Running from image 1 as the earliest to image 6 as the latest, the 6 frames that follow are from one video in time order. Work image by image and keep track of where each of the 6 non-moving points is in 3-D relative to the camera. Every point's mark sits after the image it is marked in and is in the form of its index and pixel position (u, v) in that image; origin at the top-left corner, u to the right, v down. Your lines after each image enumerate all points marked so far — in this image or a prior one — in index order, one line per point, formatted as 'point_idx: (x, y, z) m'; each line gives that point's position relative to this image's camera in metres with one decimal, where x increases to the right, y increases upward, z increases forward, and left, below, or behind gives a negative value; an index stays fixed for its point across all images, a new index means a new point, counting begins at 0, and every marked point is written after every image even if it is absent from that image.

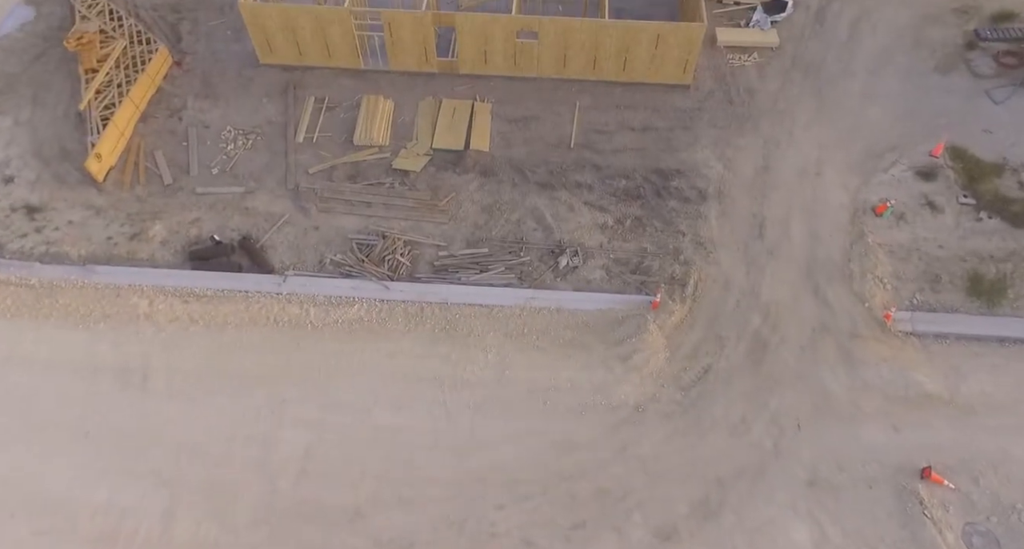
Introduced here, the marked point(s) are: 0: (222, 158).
0: (-7.4, +3.0, +19.0) m
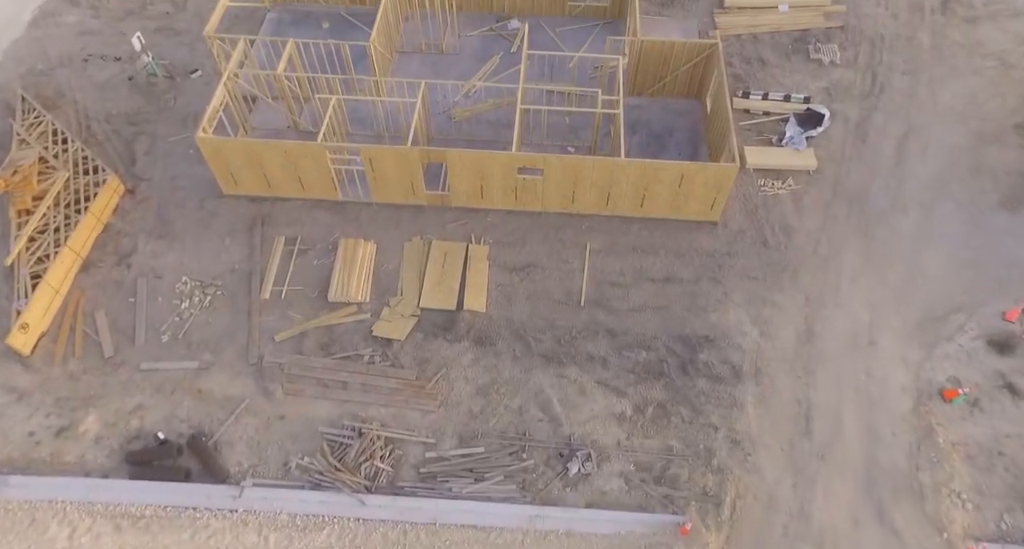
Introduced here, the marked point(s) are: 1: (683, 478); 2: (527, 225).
0: (-7.4, -1.0, +16.3) m
1: (+3.2, -3.8, +14.0) m
2: (+0.4, +1.2, +17.9) m
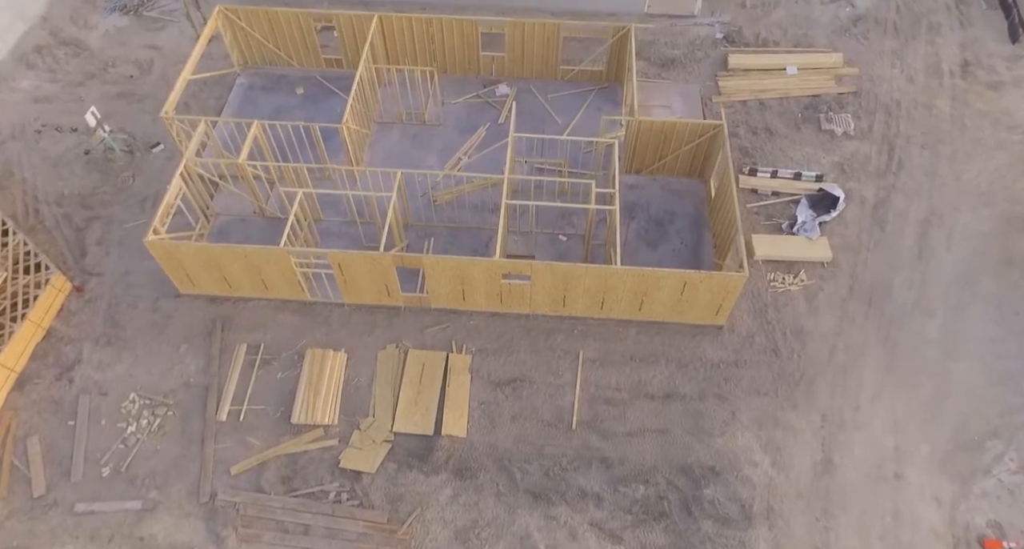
0: (-7.8, -3.4, +14.6) m
1: (+2.9, -6.2, +12.3) m
2: (0.0, -1.2, +16.3) m
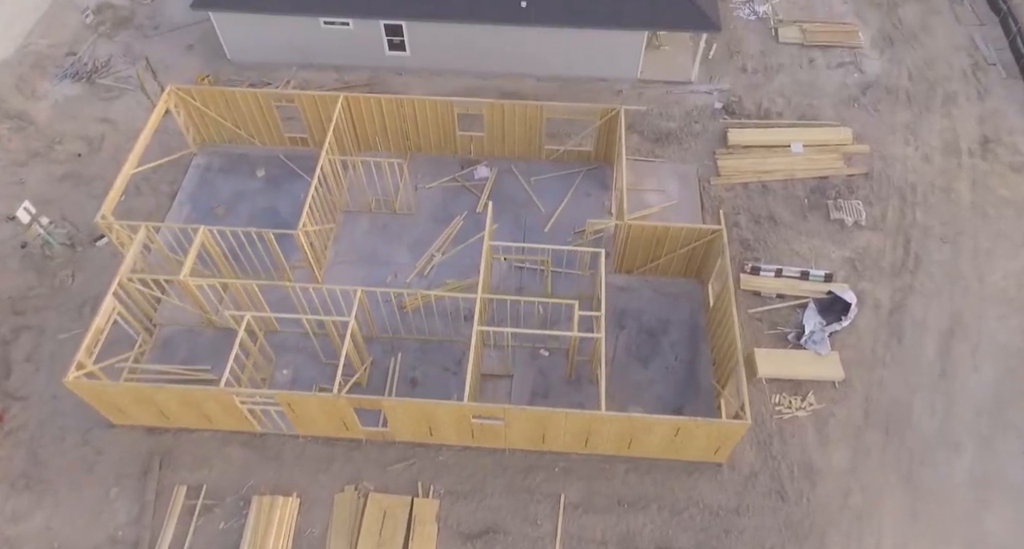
0: (-8.3, -5.9, +12.7) m
1: (+2.4, -8.7, +10.5) m
2: (-0.5, -3.8, +14.4) m
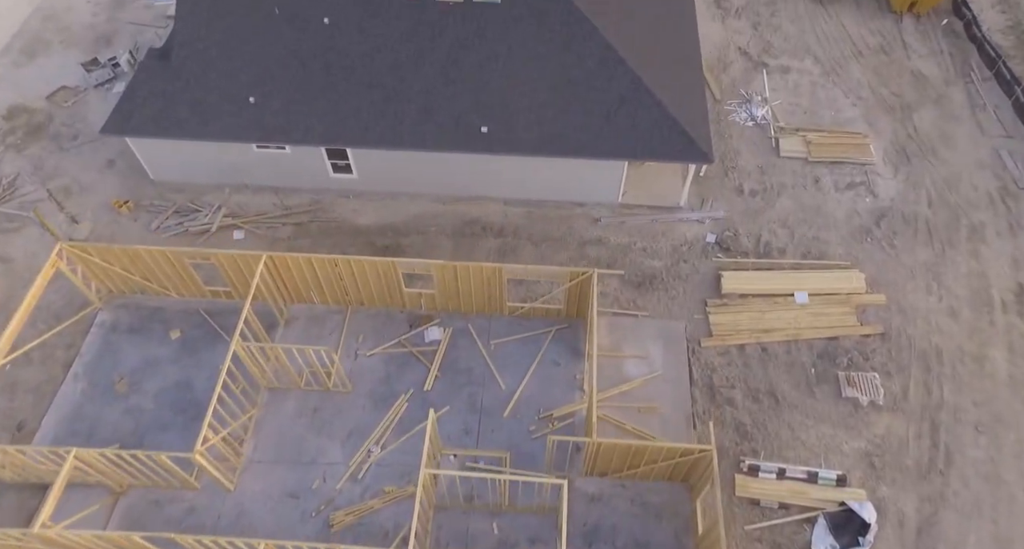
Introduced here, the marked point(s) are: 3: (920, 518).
0: (-9.2, -9.9, +9.7) m
1: (+1.4, -12.7, +7.4) m
2: (-1.5, -7.7, +11.5) m
3: (+7.7, -4.6, +14.1) m
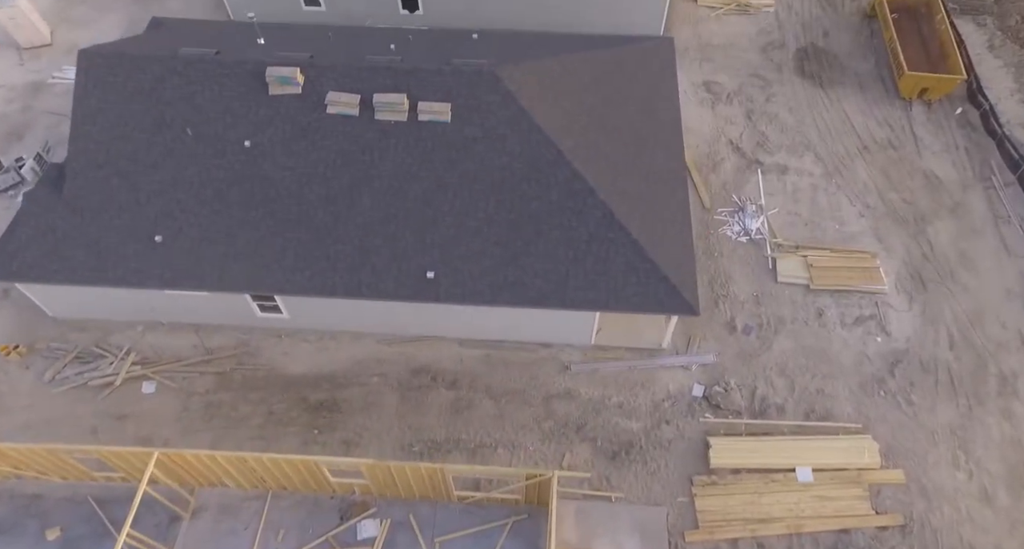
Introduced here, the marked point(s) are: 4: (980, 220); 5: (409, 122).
0: (-10.1, -13.3, +6.8) m
1: (+0.6, -16.1, +4.6) m
2: (-2.4, -11.2, +8.6) m
3: (+6.8, -8.1, +11.4) m
4: (+12.1, +1.4, +19.3) m
5: (-2.2, +3.2, +15.6) m
